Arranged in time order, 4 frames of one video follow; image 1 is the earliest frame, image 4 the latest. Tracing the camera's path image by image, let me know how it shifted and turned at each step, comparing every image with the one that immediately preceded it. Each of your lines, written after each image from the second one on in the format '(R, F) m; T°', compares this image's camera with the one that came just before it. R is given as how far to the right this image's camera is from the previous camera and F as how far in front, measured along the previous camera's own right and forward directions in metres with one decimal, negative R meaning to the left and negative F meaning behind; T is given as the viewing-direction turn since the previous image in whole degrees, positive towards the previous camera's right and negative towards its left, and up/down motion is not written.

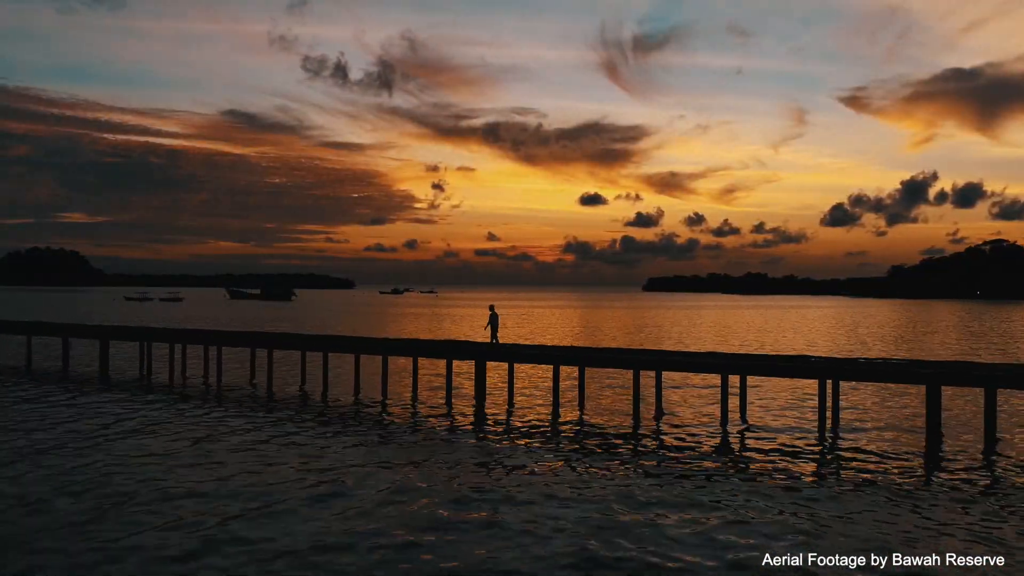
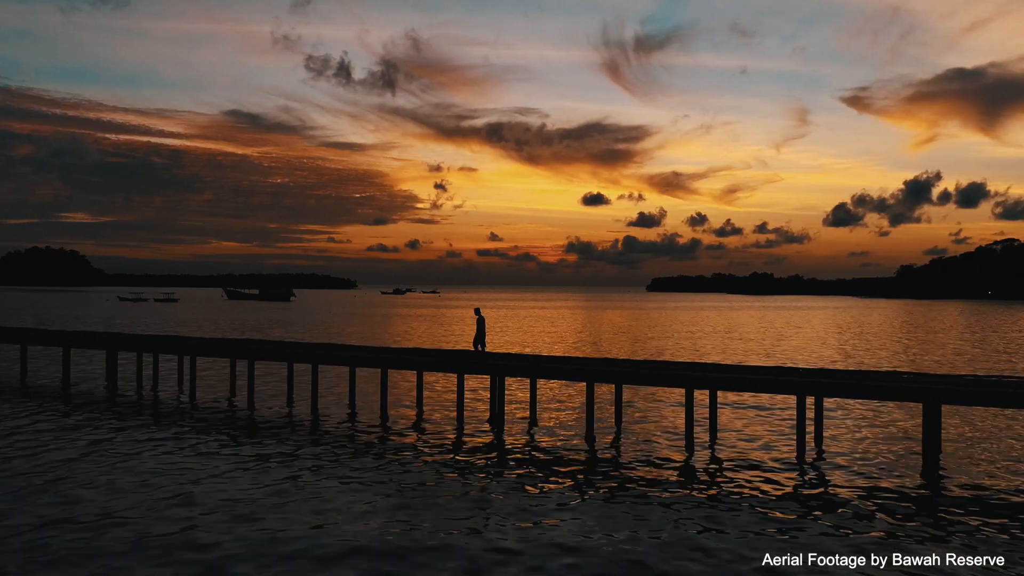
(-0.2, +1.5) m; 0°
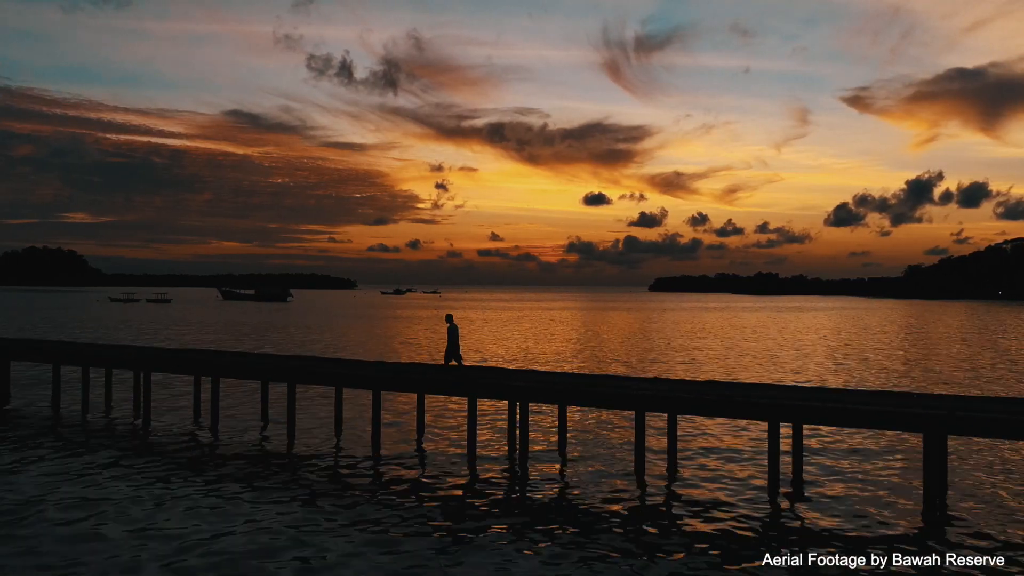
(-0.2, +1.7) m; 0°
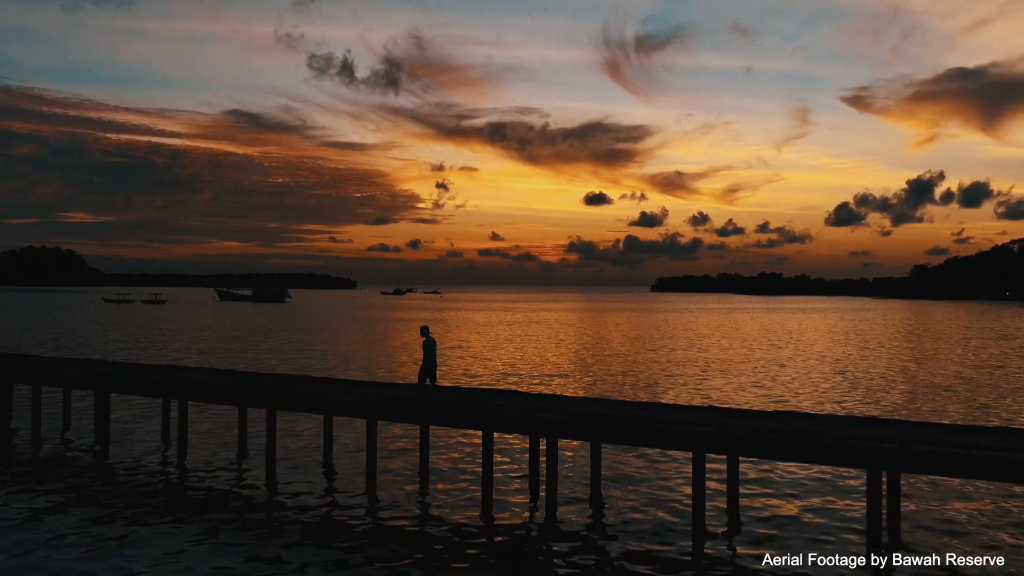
(-0.2, +1.2) m; 0°
